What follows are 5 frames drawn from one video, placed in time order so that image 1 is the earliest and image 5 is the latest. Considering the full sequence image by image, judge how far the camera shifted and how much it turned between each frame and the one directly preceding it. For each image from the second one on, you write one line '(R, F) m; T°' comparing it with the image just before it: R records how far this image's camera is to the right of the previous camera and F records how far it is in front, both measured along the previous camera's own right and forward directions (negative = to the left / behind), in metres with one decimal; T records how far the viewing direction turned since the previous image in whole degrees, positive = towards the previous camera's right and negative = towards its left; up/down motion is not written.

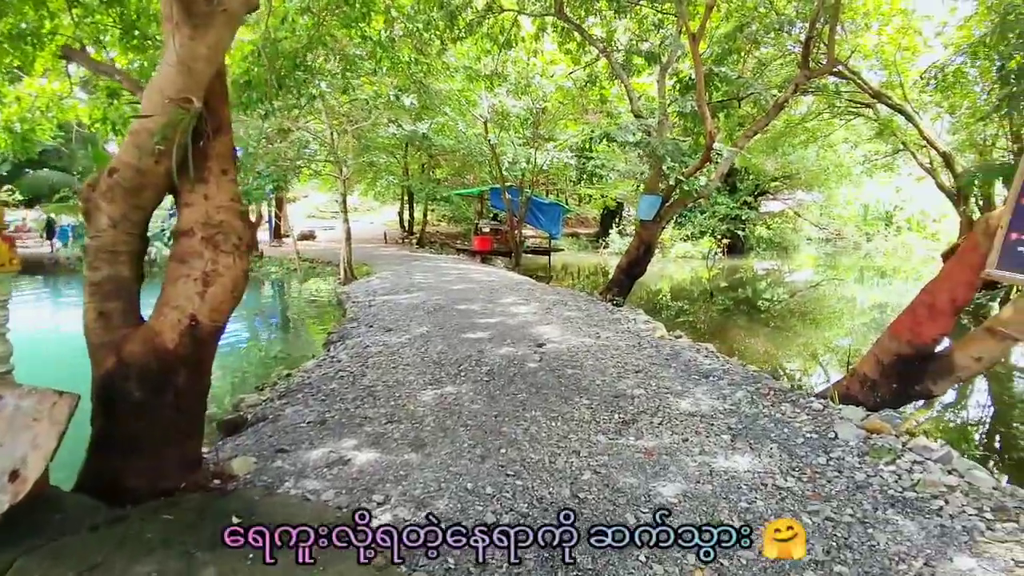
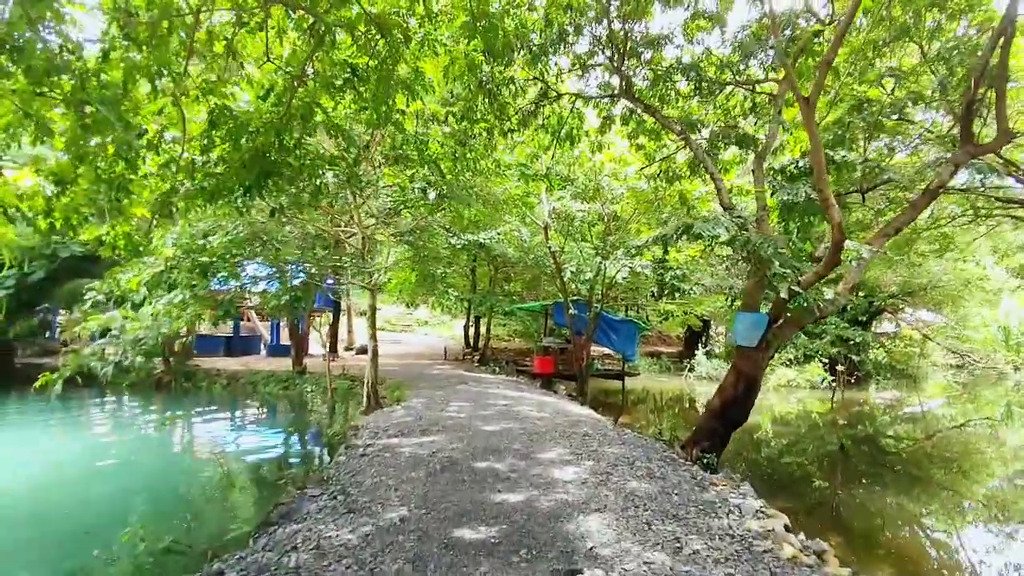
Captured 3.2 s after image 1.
(+0.3, +2.0) m; -8°
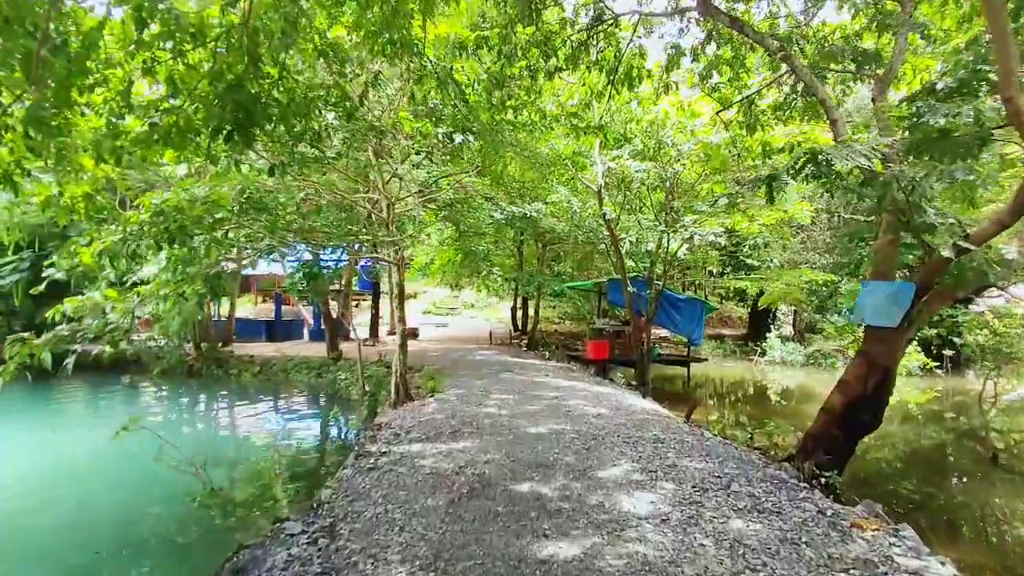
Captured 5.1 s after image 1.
(0.0, +1.3) m; -5°
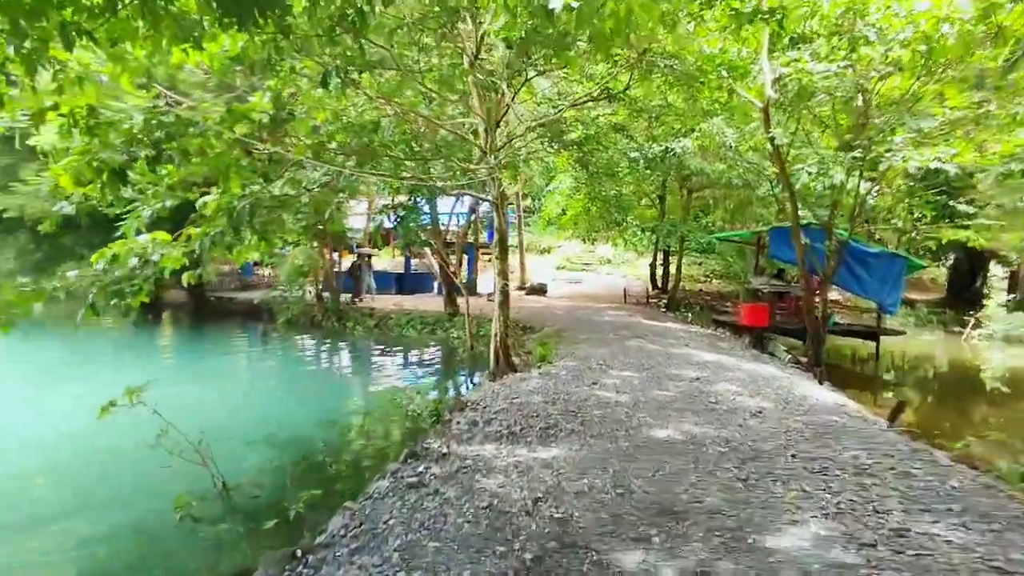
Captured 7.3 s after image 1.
(+0.1, +1.6) m; -14°
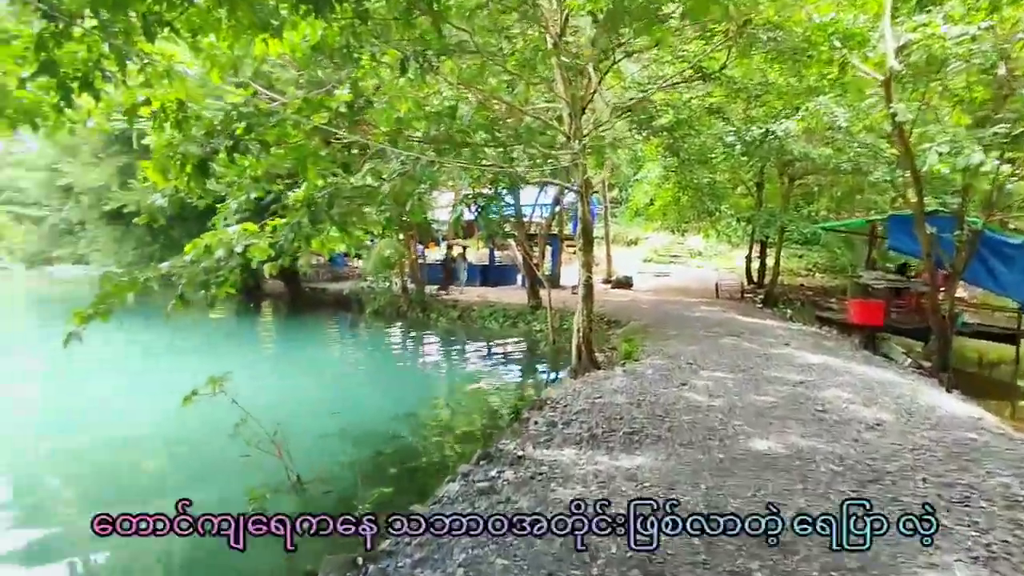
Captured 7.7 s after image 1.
(0.0, +0.3) m; -8°
